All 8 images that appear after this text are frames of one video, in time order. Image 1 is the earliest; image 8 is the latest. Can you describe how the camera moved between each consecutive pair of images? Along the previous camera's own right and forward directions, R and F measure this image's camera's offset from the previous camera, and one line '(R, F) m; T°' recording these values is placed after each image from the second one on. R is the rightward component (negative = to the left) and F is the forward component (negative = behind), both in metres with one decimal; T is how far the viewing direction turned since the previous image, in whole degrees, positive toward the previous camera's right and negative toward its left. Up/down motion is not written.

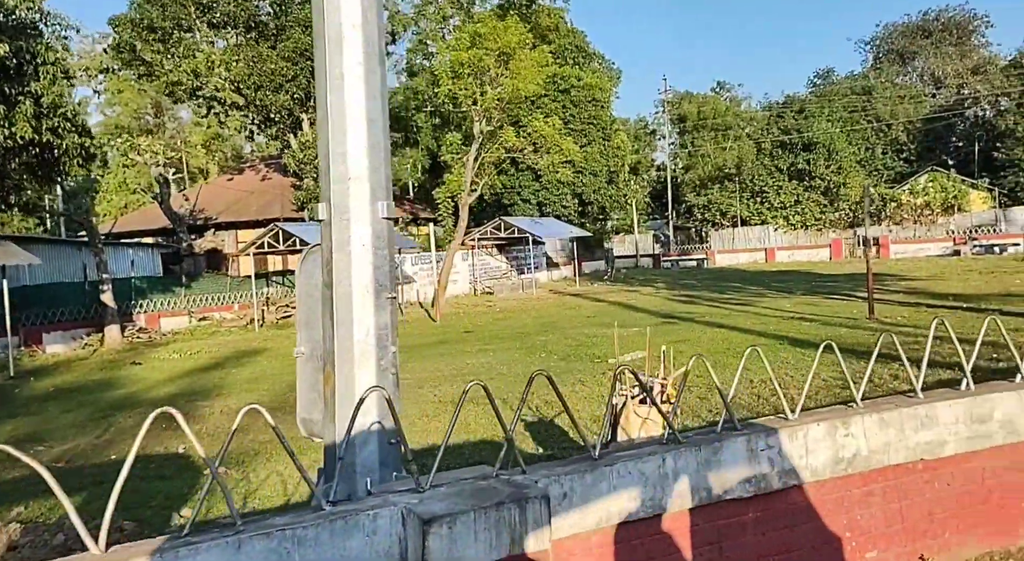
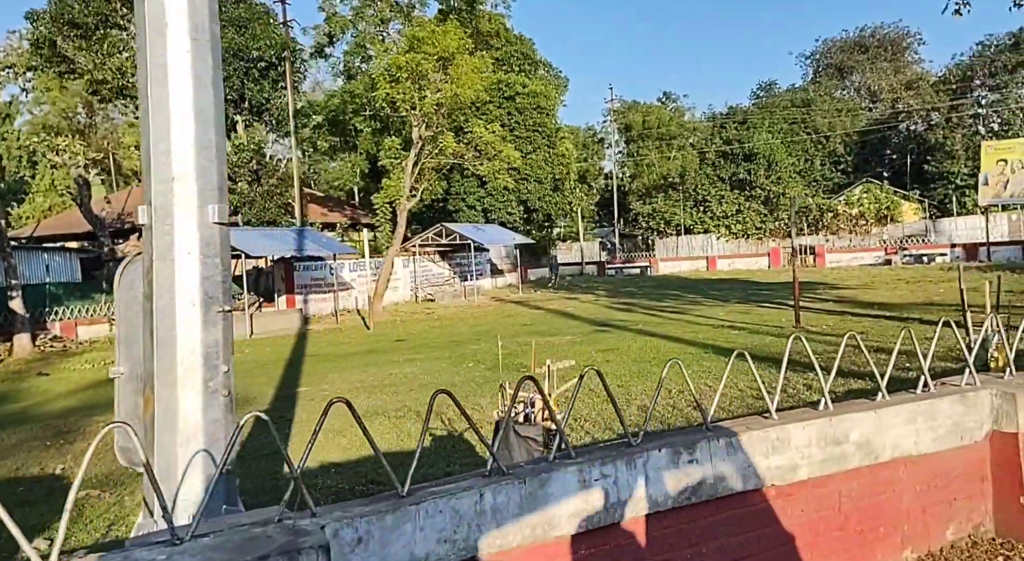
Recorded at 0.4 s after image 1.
(+0.4, +0.2) m; +3°
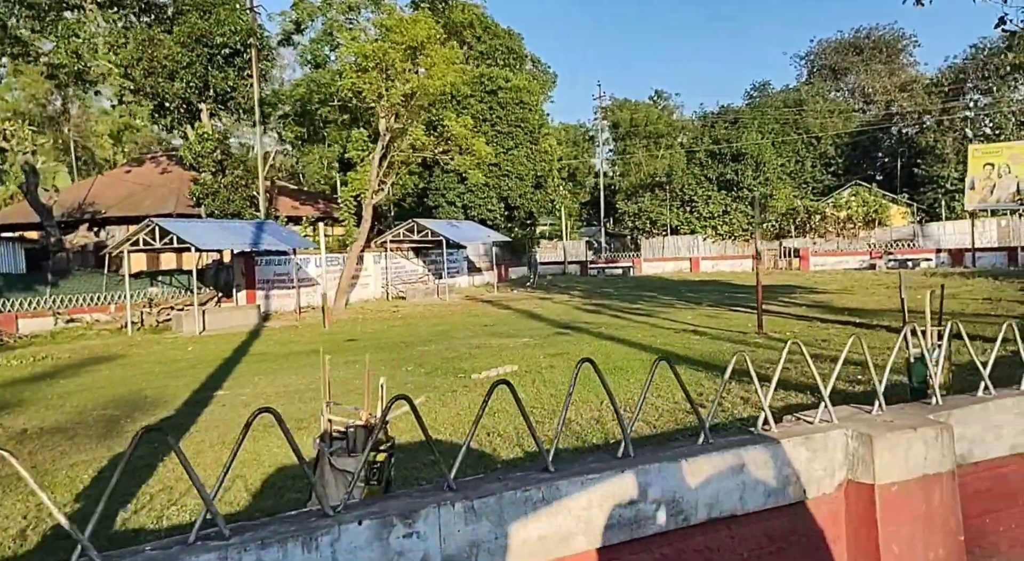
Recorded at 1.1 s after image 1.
(+0.7, +0.6) m; 0°
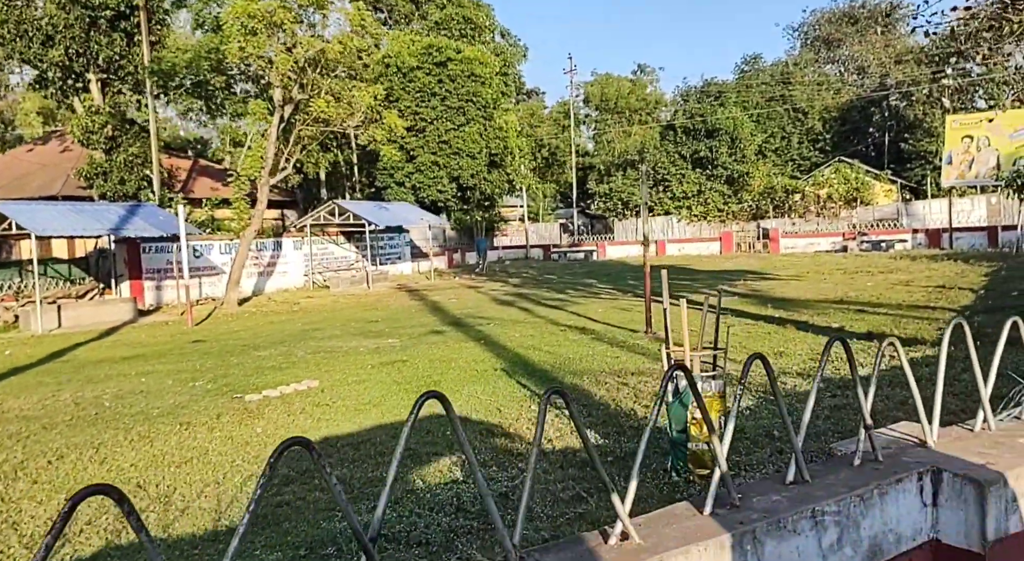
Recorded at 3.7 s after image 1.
(+2.2, +1.9) m; -1°
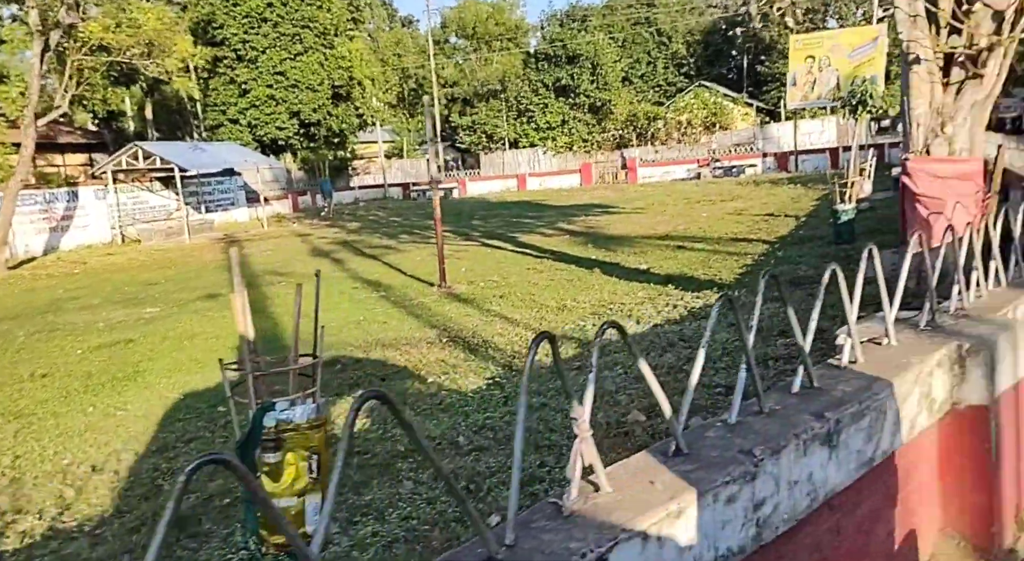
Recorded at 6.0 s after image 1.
(+1.4, +1.2) m; +7°
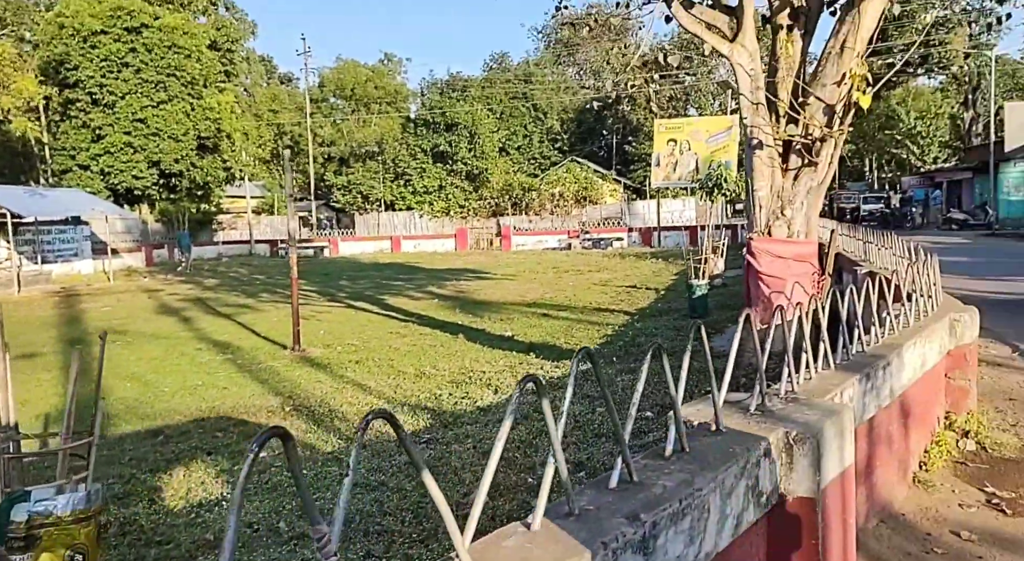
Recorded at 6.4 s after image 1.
(+0.2, +0.2) m; +9°
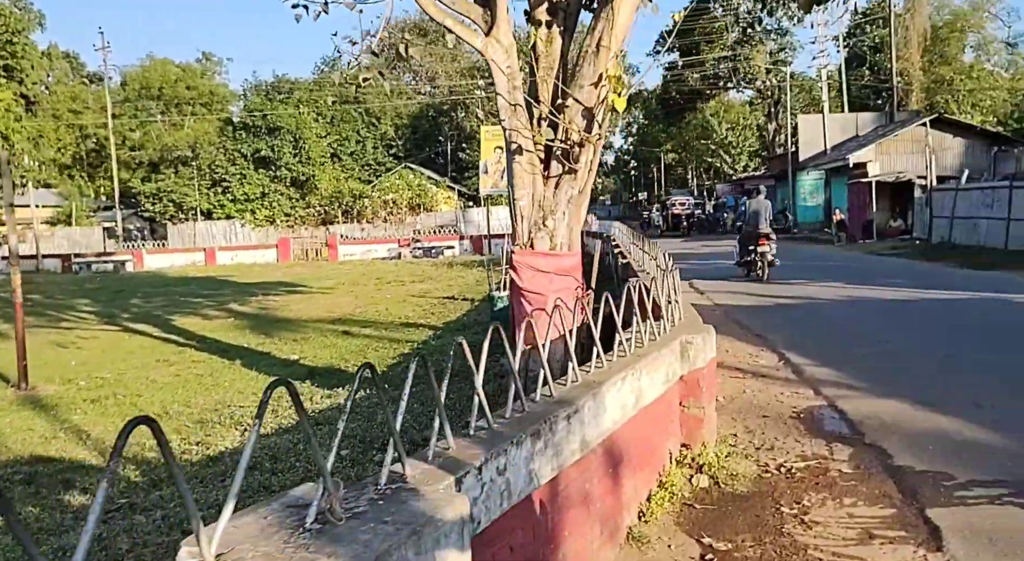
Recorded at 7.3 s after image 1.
(+0.7, +0.5) m; +11°
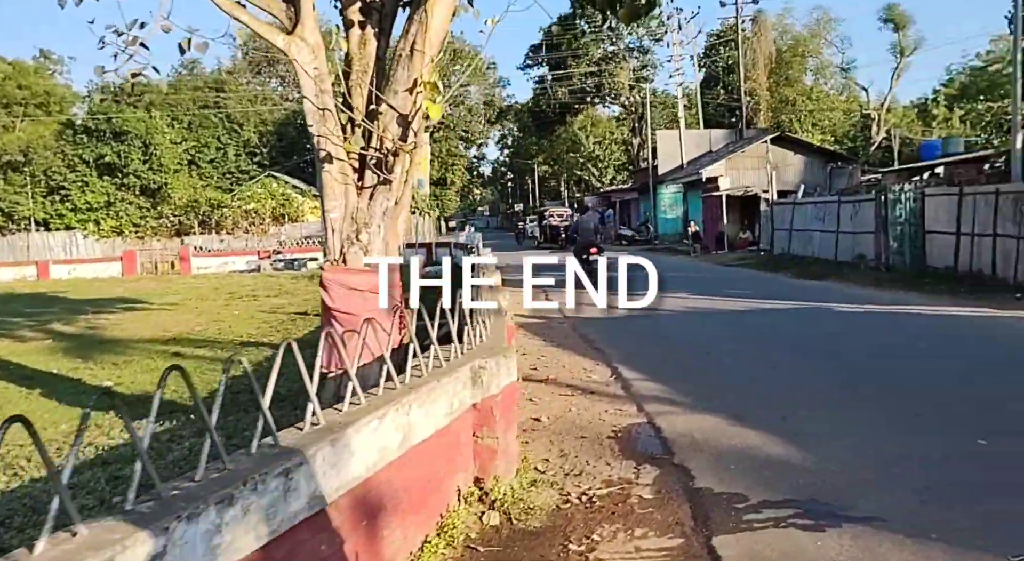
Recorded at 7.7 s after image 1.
(+0.4, +0.3) m; +9°
